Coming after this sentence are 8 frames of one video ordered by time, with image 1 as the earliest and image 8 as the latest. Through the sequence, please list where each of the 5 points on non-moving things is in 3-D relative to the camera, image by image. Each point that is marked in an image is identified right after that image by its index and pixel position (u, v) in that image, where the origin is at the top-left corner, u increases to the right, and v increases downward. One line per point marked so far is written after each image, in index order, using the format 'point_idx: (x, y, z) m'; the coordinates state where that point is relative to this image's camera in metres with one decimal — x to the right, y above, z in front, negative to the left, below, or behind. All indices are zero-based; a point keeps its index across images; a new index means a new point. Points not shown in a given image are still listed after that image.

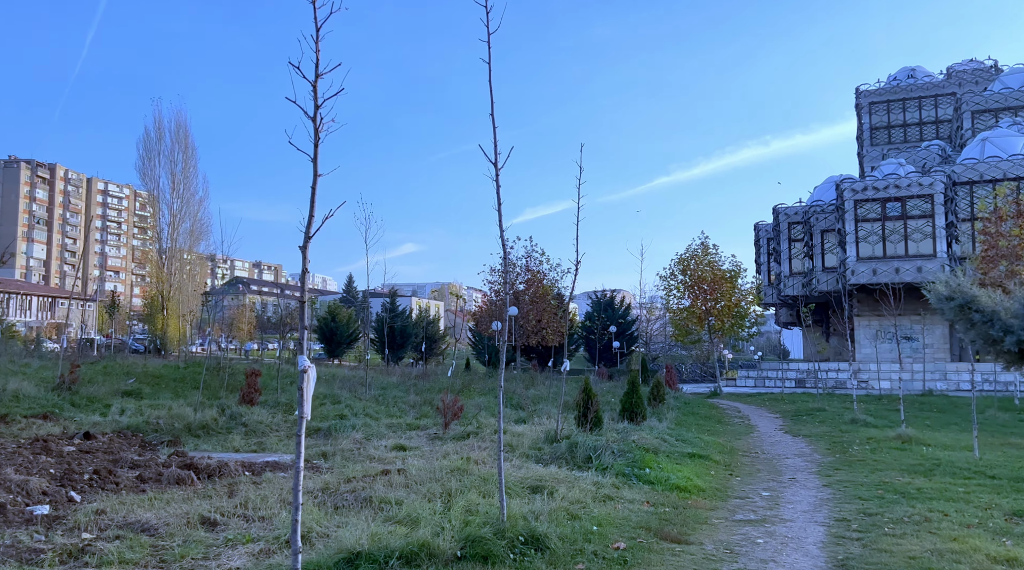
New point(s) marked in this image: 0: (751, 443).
0: (+4.4, -3.0, +17.3) m
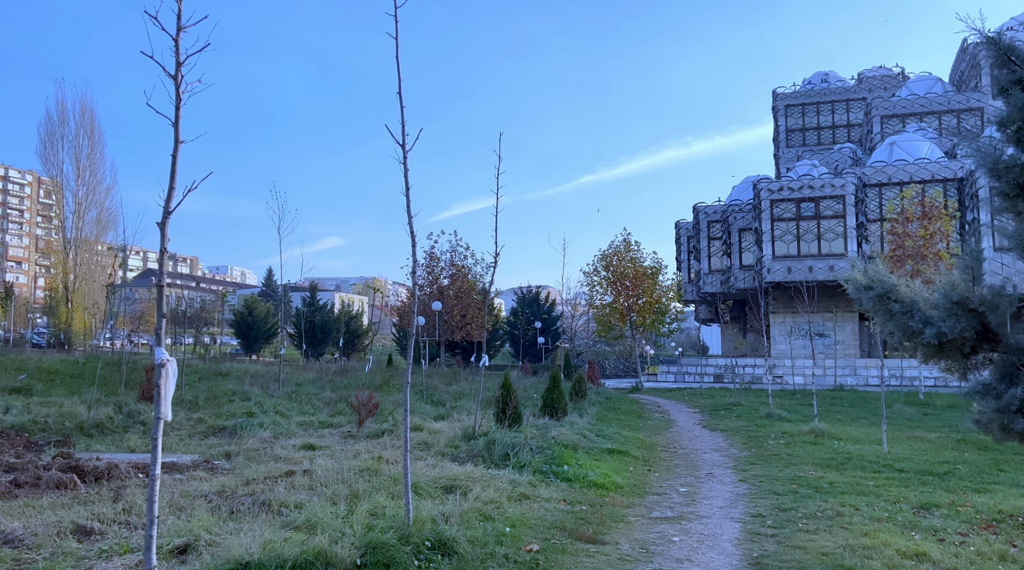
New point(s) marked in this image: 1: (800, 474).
0: (+2.9, -2.9, +17.4) m
1: (+3.7, -2.5, +11.9) m
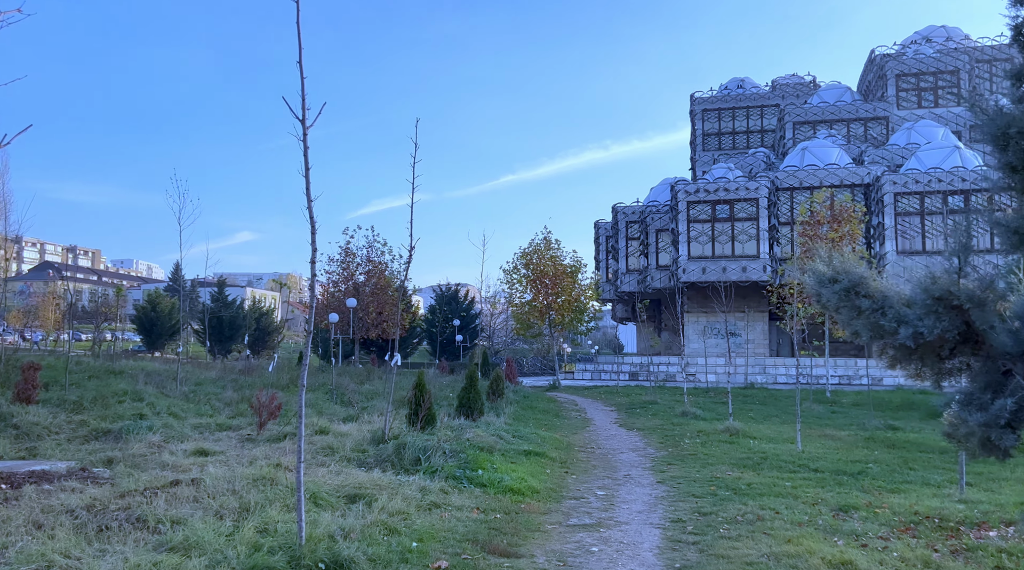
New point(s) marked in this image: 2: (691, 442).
0: (+1.4, -2.9, +17.3) m
1: (+2.7, -2.5, +11.8) m
2: (+3.0, -2.6, +15.6) m
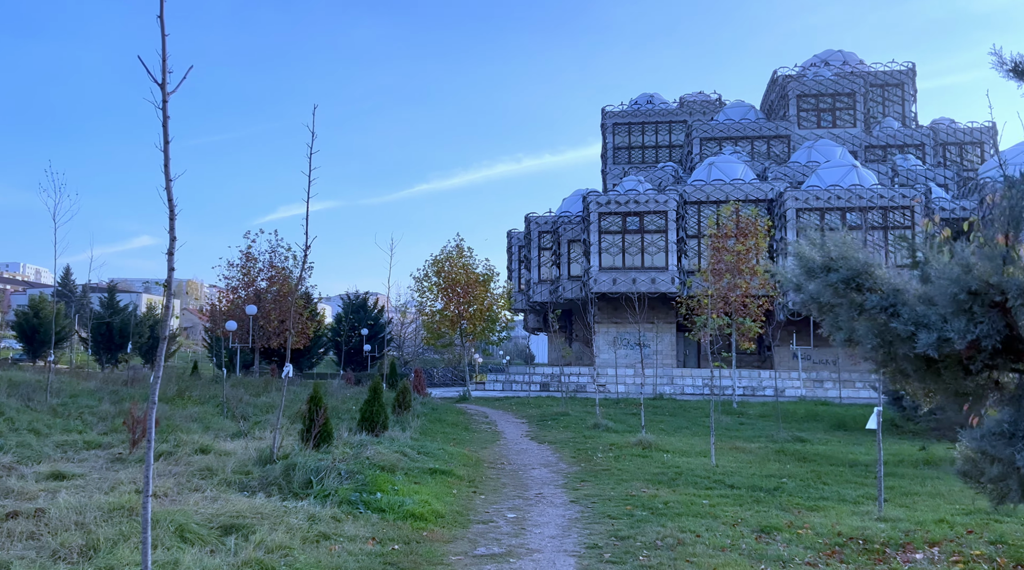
0: (-0.3, -3.0, +16.8) m
1: (+1.5, -2.6, +11.5) m
2: (+1.5, -2.8, +15.3) m
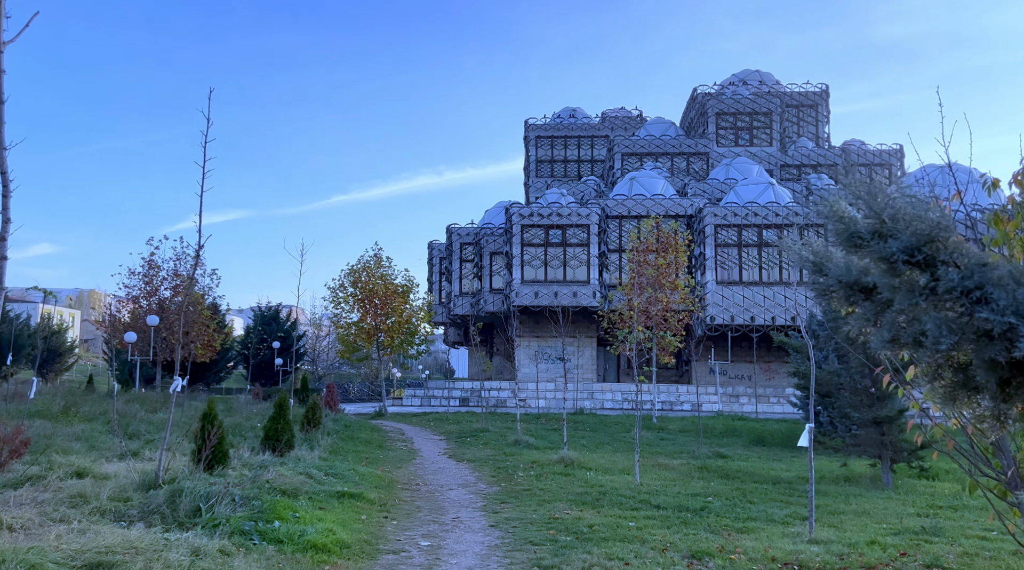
0: (-1.8, -3.2, +16.1) m
1: (+0.5, -2.7, +11.0) m
2: (+0.2, -3.0, +14.8) m
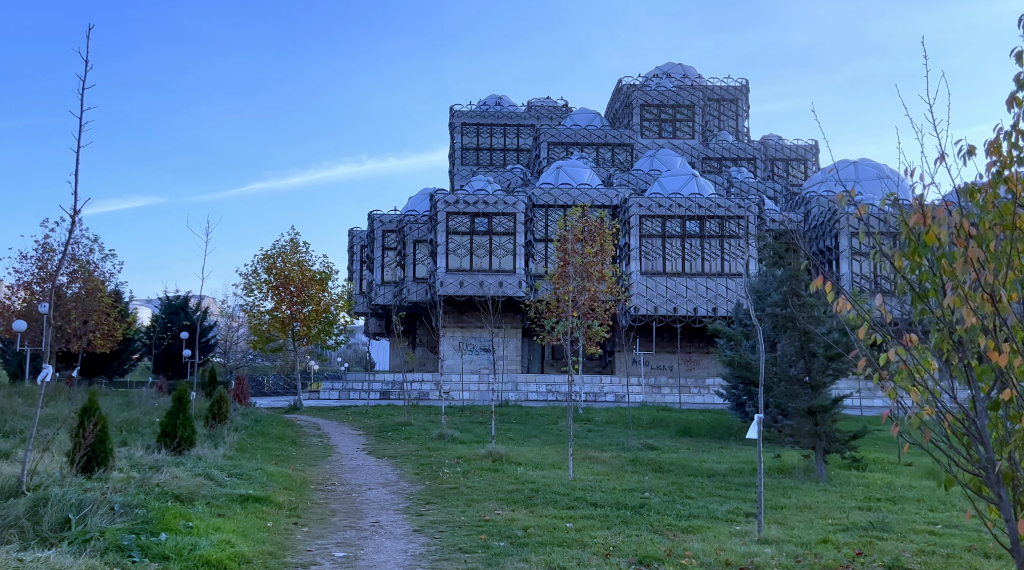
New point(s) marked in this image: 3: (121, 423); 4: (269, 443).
0: (-3.0, -3.0, +15.3) m
1: (-0.3, -2.5, +10.4) m
2: (-1.0, -2.8, +14.1) m
3: (-7.9, -2.8, +18.5) m
4: (-5.0, -3.3, +19.4) m
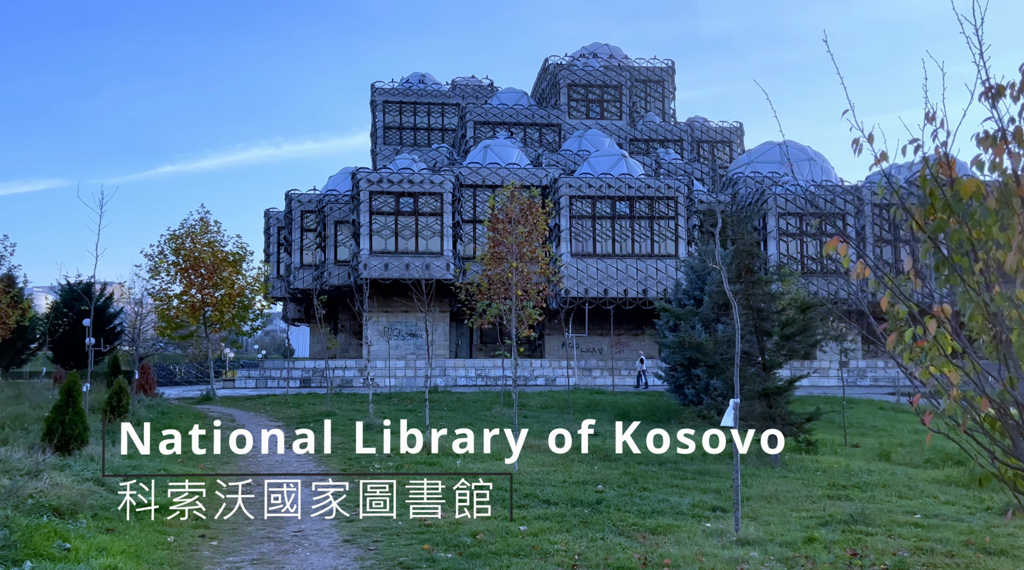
0: (-4.0, -2.7, +14.2) m
1: (-0.9, -2.3, +9.5) m
2: (-1.9, -2.5, +13.1) m
3: (-9.2, -2.4, +17.0) m
4: (-6.3, -2.9, +18.1) m
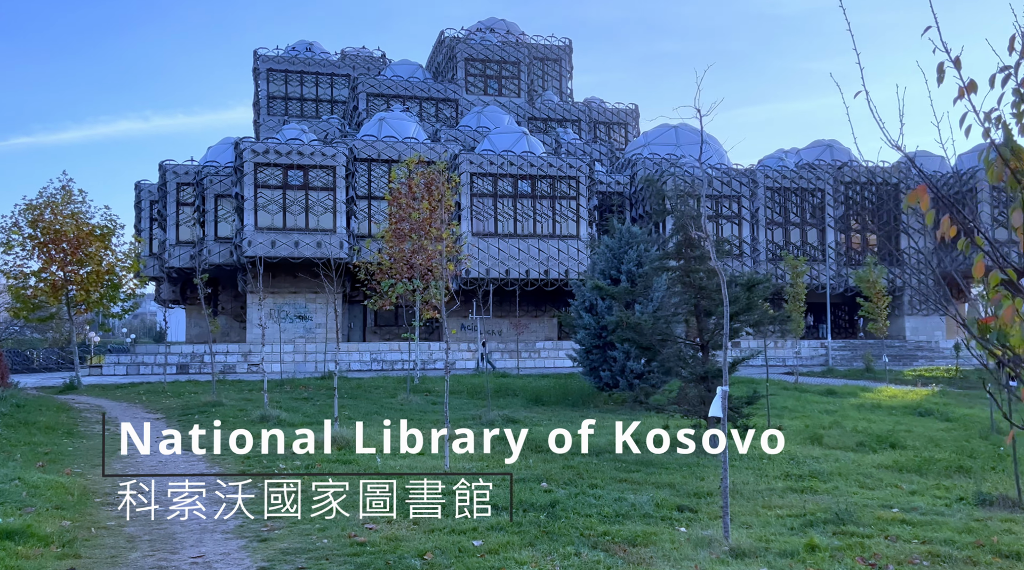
0: (-5.2, -2.3, +12.6) m
1: (-1.6, -2.0, +8.3) m
2: (-3.0, -2.2, +11.8) m
3: (-10.7, -2.0, +14.8) m
4: (-8.0, -2.5, +16.2) m
